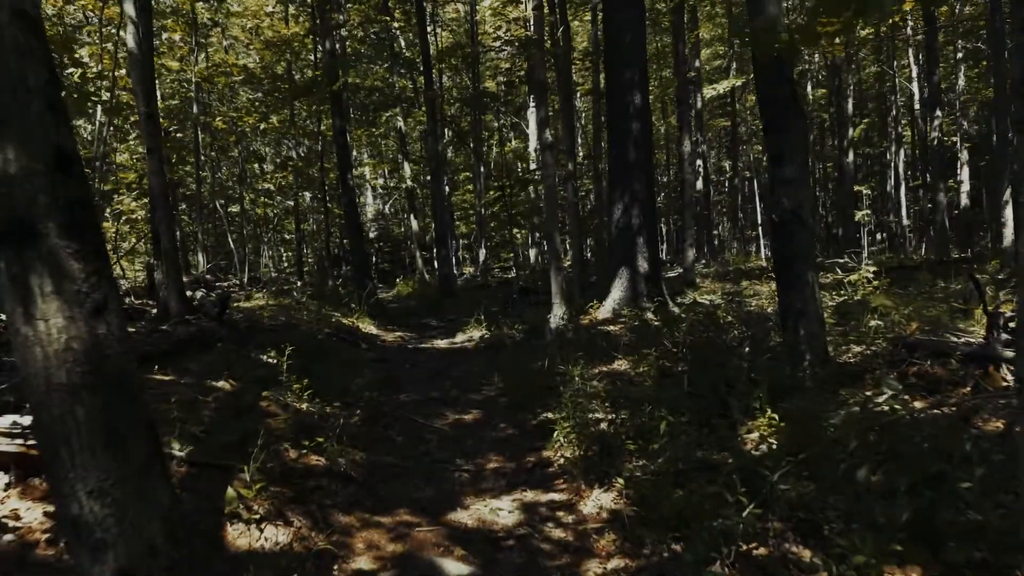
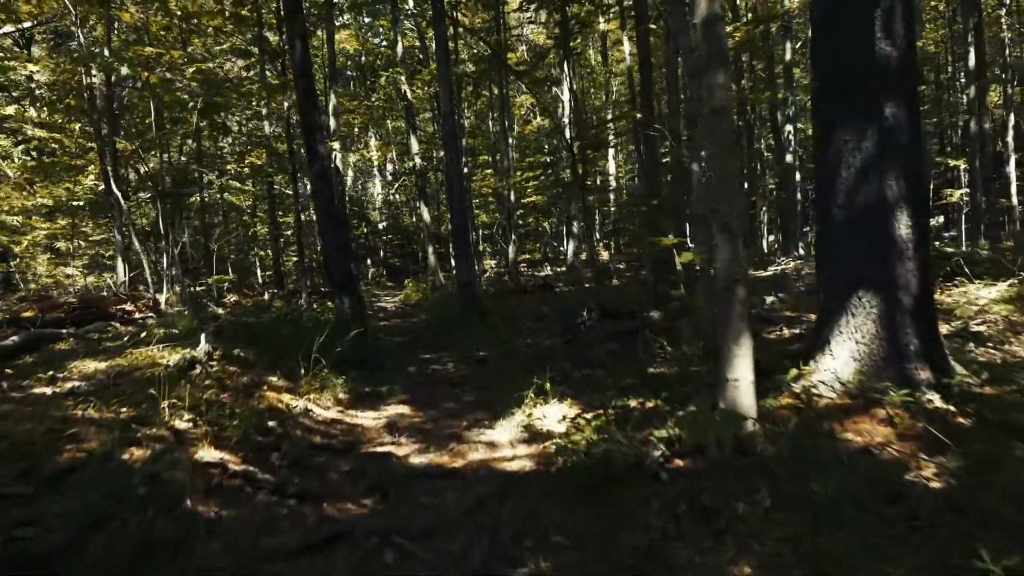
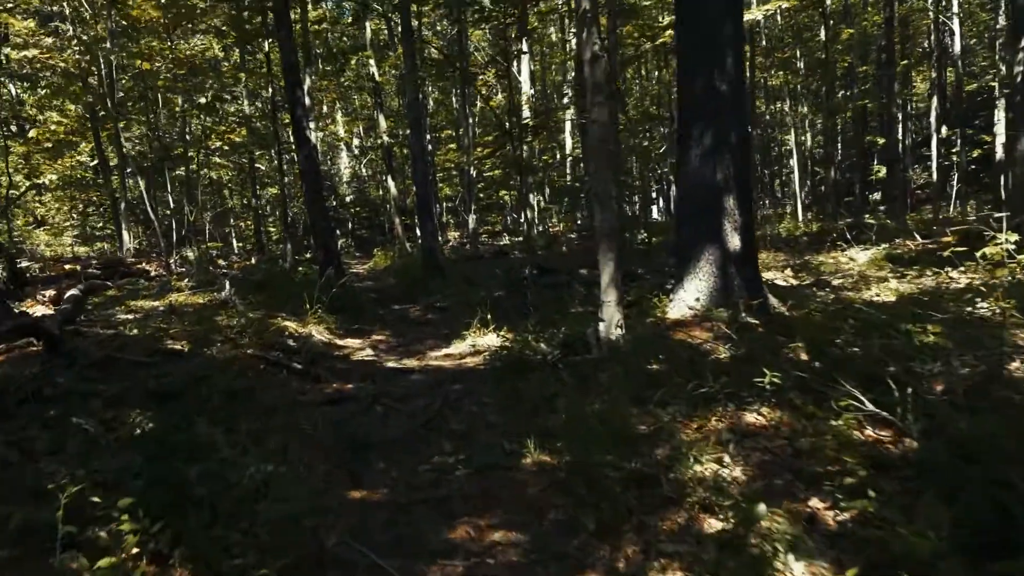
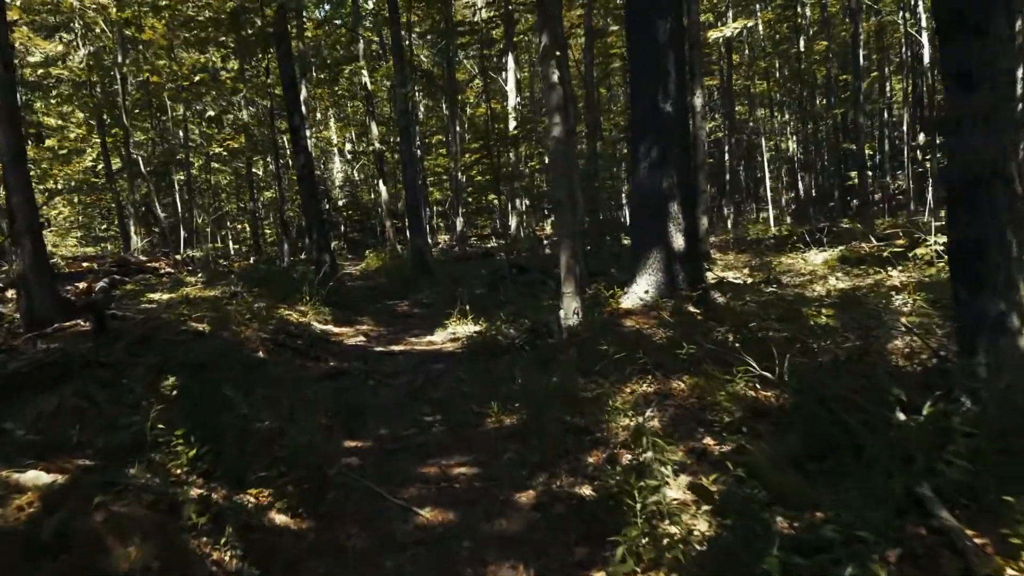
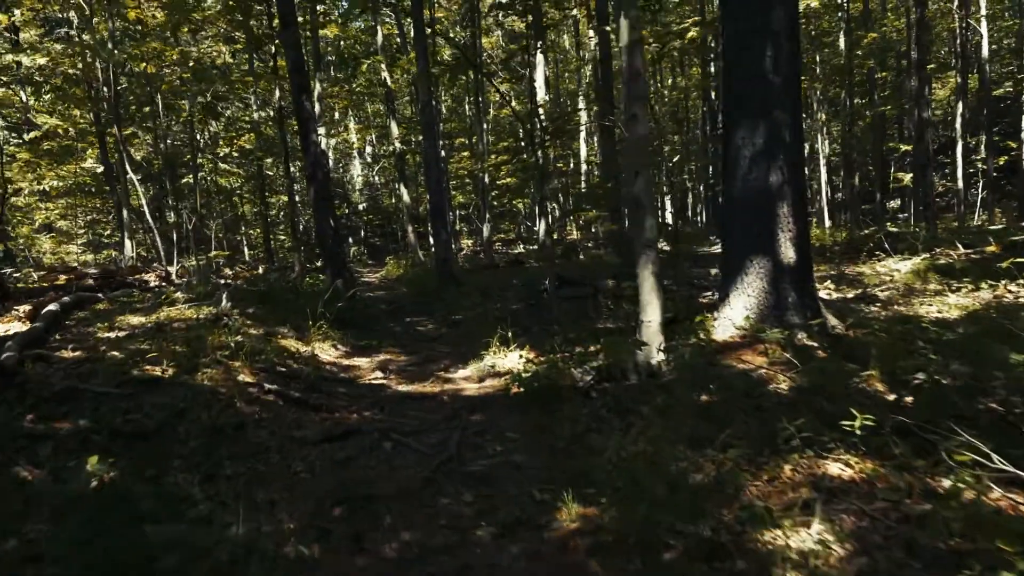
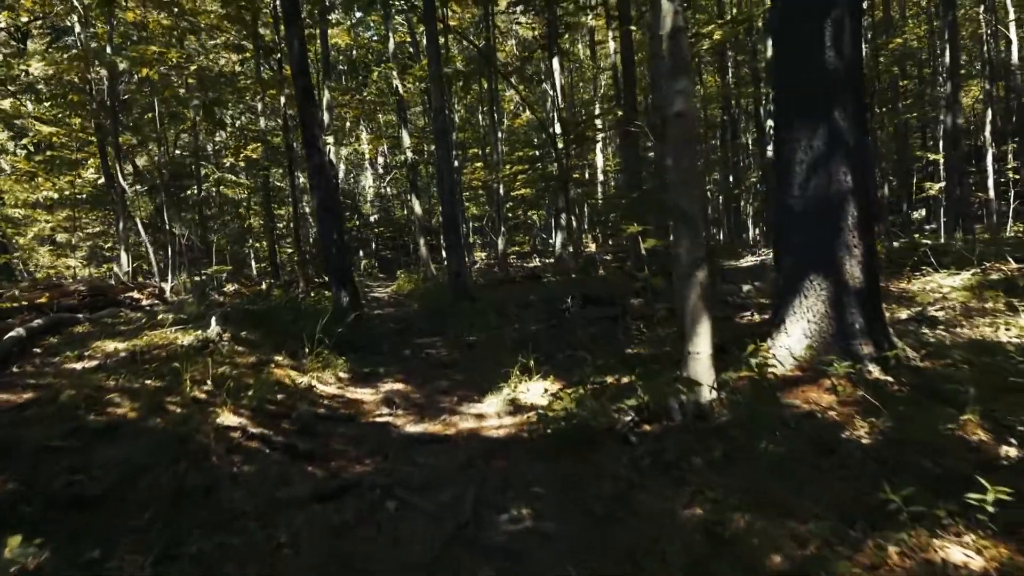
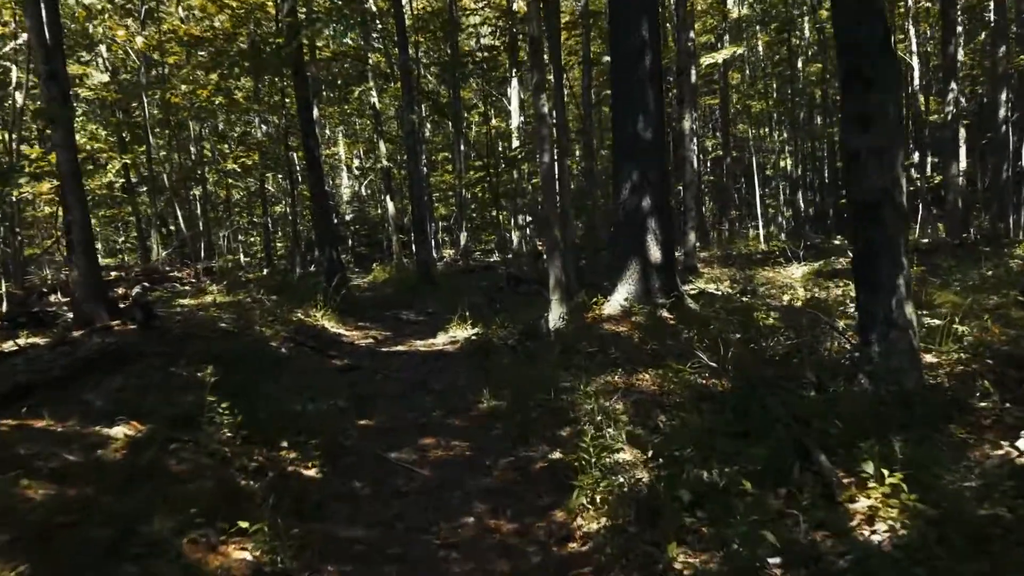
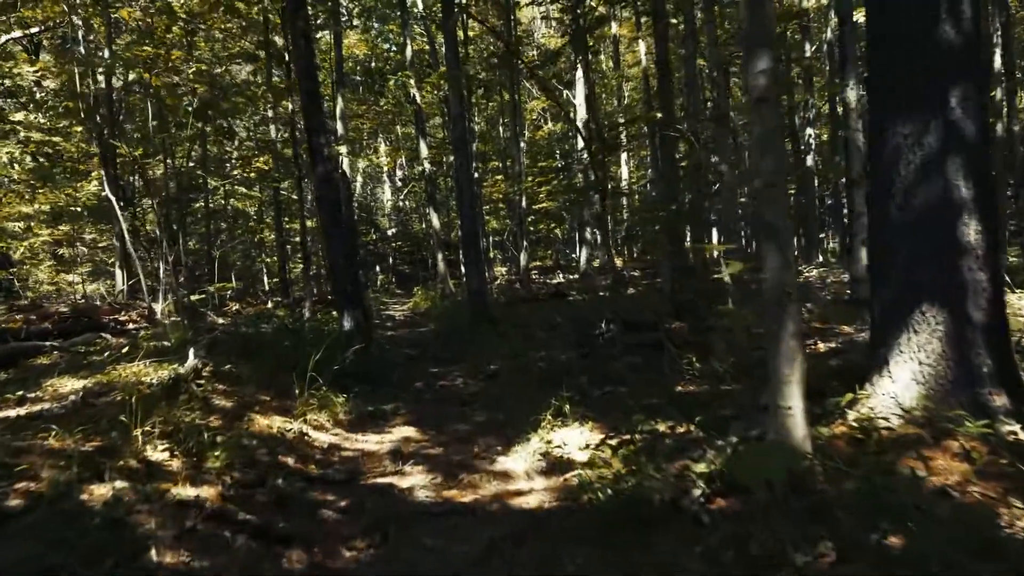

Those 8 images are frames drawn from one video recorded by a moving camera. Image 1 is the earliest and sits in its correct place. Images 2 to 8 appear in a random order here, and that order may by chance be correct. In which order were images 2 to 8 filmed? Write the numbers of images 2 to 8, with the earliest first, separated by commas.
7, 4, 3, 5, 6, 2, 8
